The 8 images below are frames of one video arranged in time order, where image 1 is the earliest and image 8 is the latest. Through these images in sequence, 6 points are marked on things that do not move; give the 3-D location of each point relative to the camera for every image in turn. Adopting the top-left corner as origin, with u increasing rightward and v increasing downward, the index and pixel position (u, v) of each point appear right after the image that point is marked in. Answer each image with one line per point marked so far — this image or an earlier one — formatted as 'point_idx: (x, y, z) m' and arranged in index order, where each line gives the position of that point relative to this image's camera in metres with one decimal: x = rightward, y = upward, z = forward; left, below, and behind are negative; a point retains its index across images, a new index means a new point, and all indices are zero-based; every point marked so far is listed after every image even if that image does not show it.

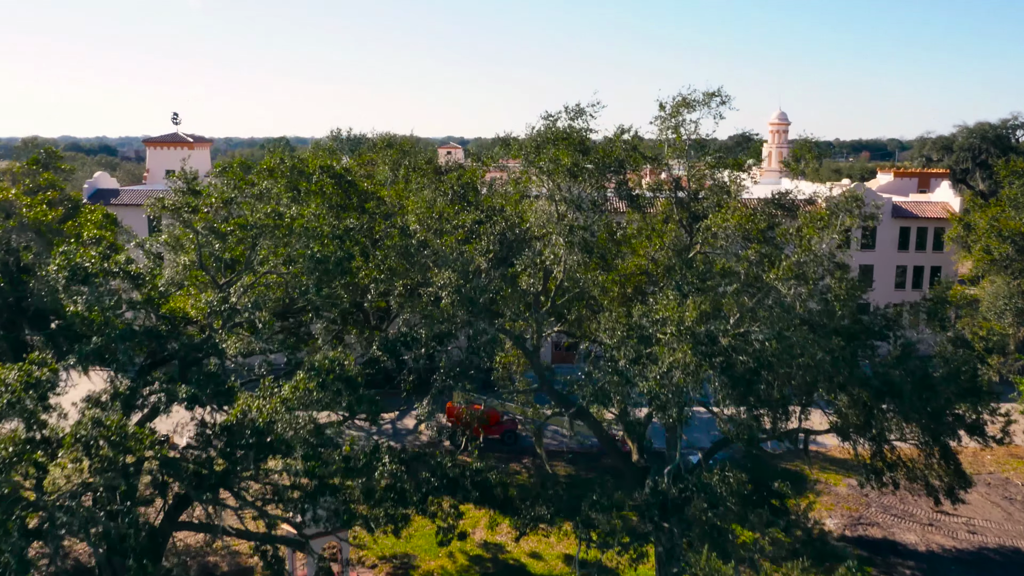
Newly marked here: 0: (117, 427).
0: (-4.8, -1.7, +10.7) m
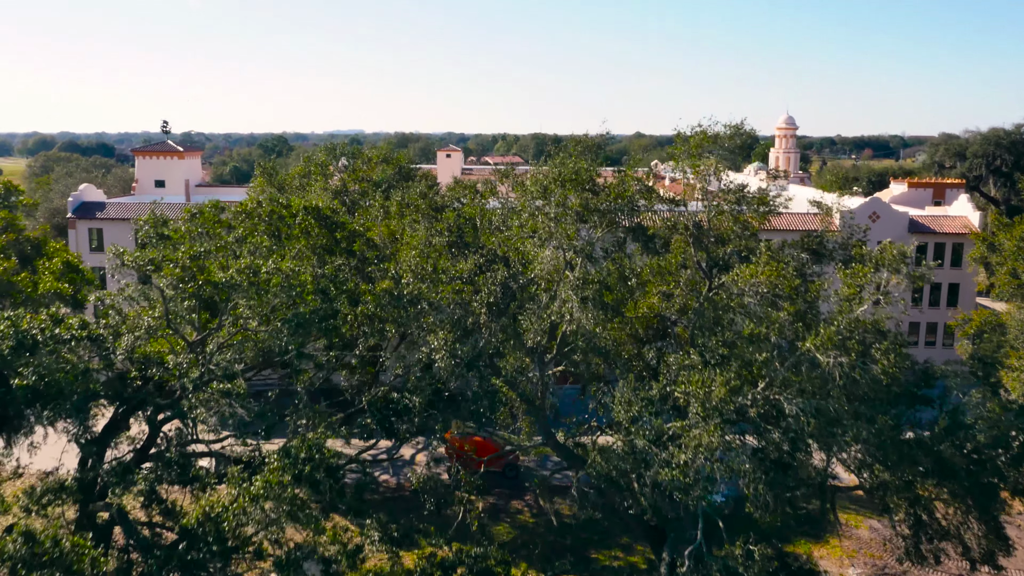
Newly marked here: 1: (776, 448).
0: (-4.8, -2.6, +9.2) m
1: (+3.5, -2.1, +11.9) m
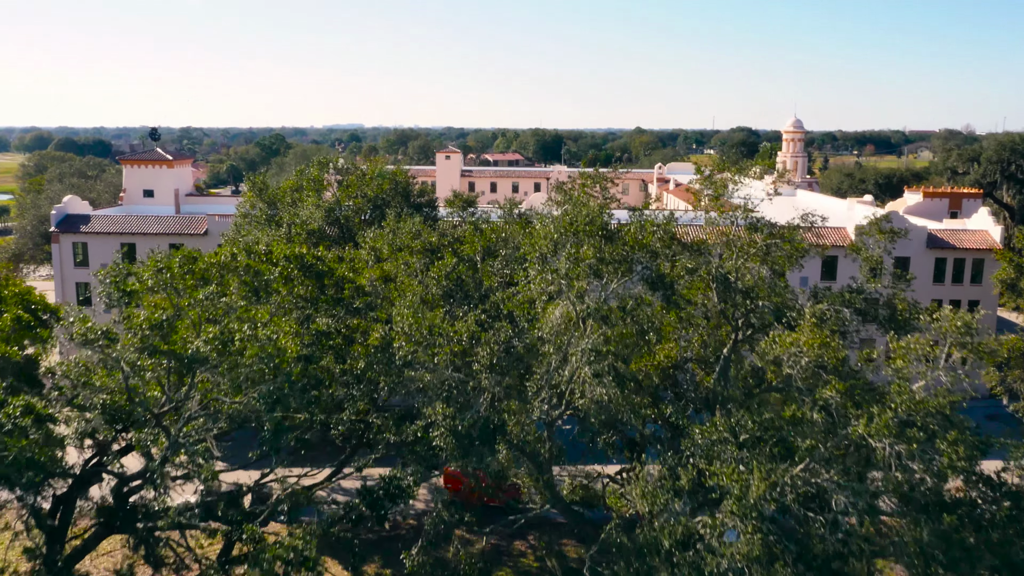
0: (-4.7, -3.6, +7.7) m
1: (+3.6, -3.0, +10.3) m
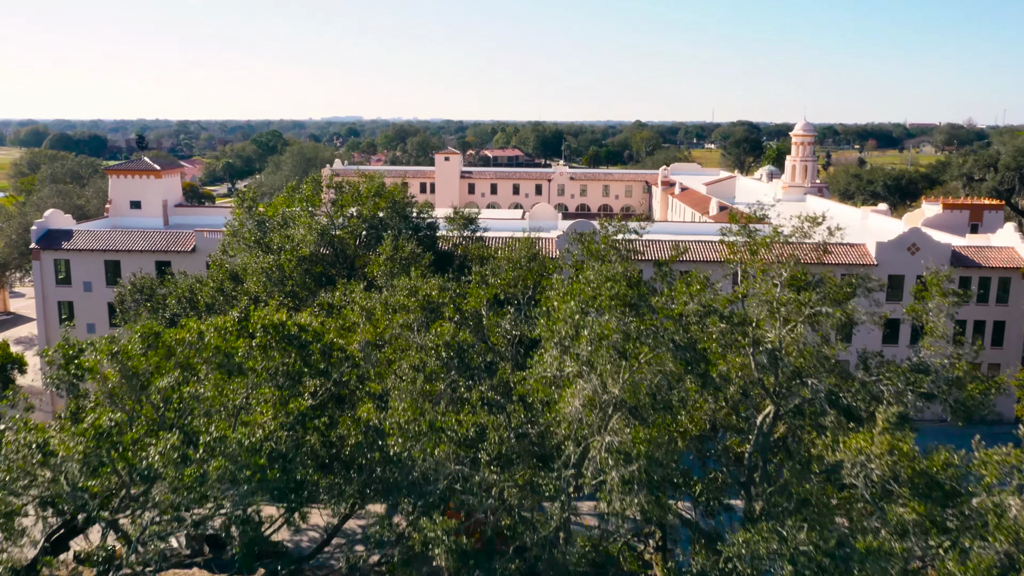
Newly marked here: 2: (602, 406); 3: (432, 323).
0: (-4.5, -4.6, +6.0) m
1: (+3.8, -4.1, +8.6) m
2: (+1.1, -1.5, +11.0) m
3: (-1.3, -0.6, +14.7) m
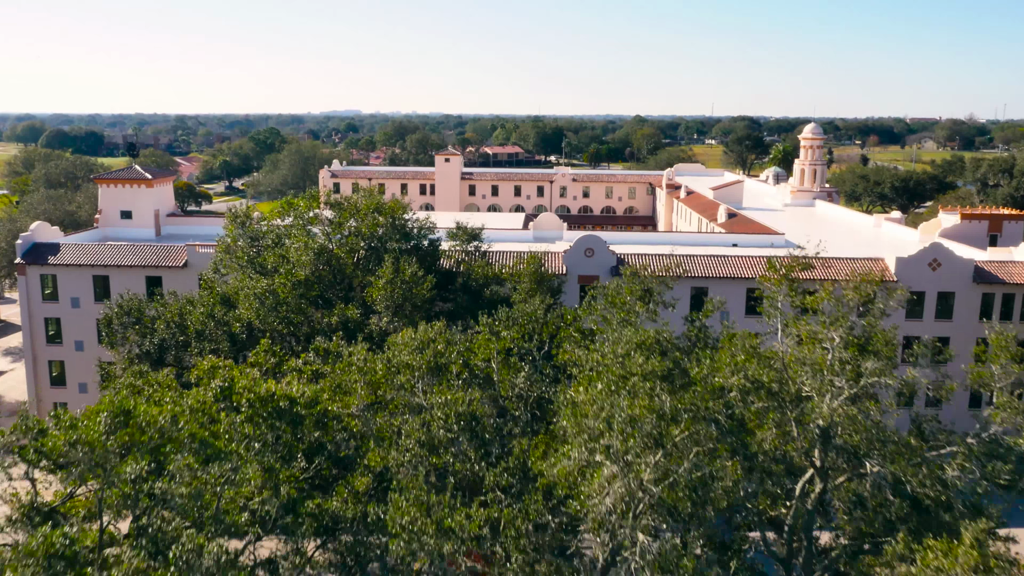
0: (-4.3, -5.5, +4.6) m
1: (+4.0, -4.9, +7.2) m
2: (+1.3, -2.3, +9.6) m
3: (-1.1, -1.4, +13.3) m
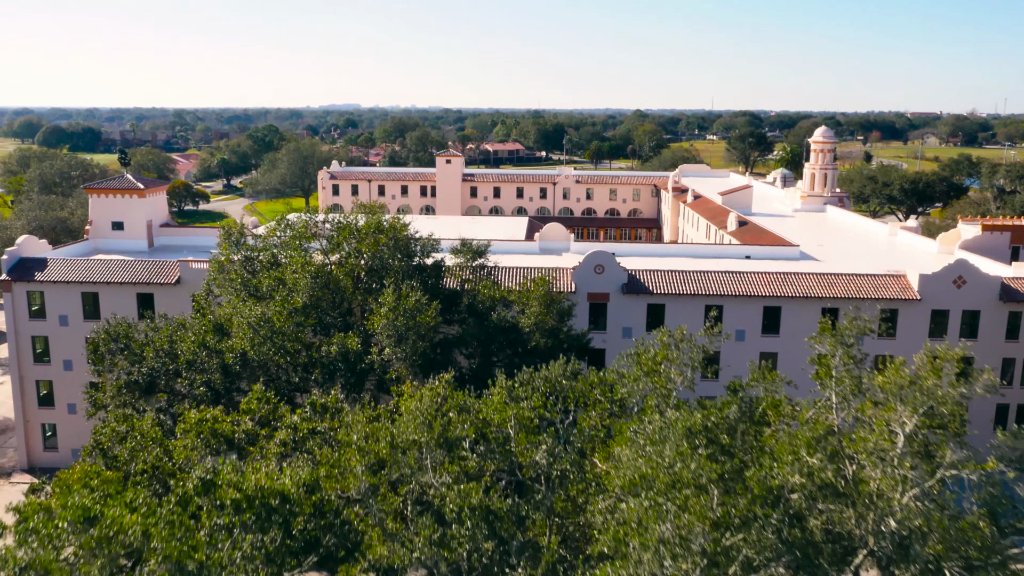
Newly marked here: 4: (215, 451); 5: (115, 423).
0: (-4.0, -6.4, +3.2) m
1: (+4.3, -5.8, +5.9) m
2: (+1.6, -3.1, +8.2) m
3: (-0.9, -2.2, +12.0) m
4: (-5.3, -2.9, +15.9) m
5: (-8.3, -2.9, +18.6) m
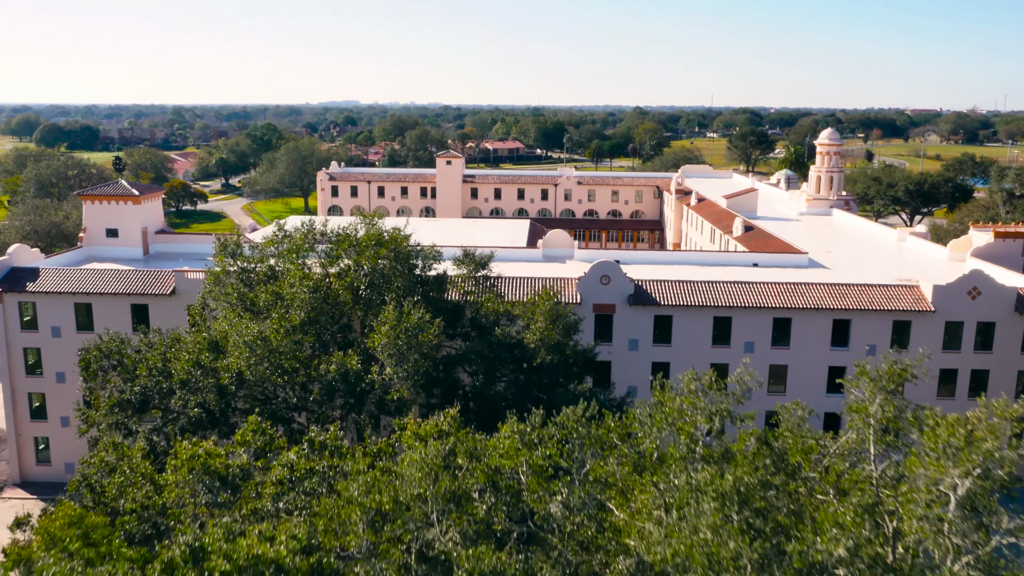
0: (-3.9, -6.9, +2.5) m
1: (+4.4, -6.3, +5.1) m
2: (+1.7, -3.6, +7.4) m
3: (-0.7, -2.7, +11.2) m
4: (-5.2, -3.4, +15.1) m
5: (-8.2, -3.3, +17.8) m
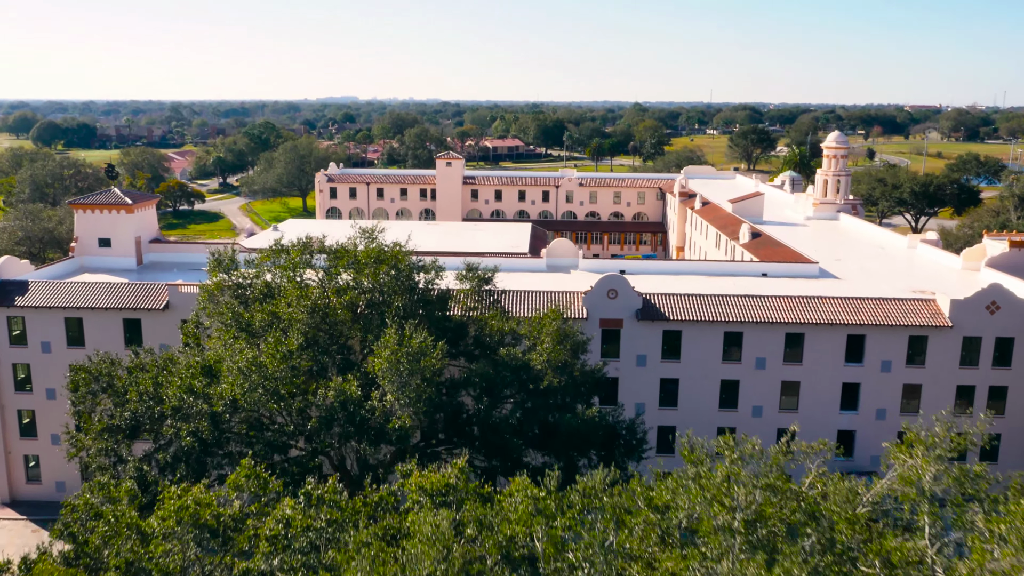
0: (-3.7, -7.5, +1.5) m
1: (+4.6, -6.9, +4.1) m
2: (+1.9, -4.3, +6.5) m
3: (-0.5, -3.3, +10.2) m
4: (-5.0, -4.0, +14.2) m
5: (-8.0, -3.9, +16.8) m
